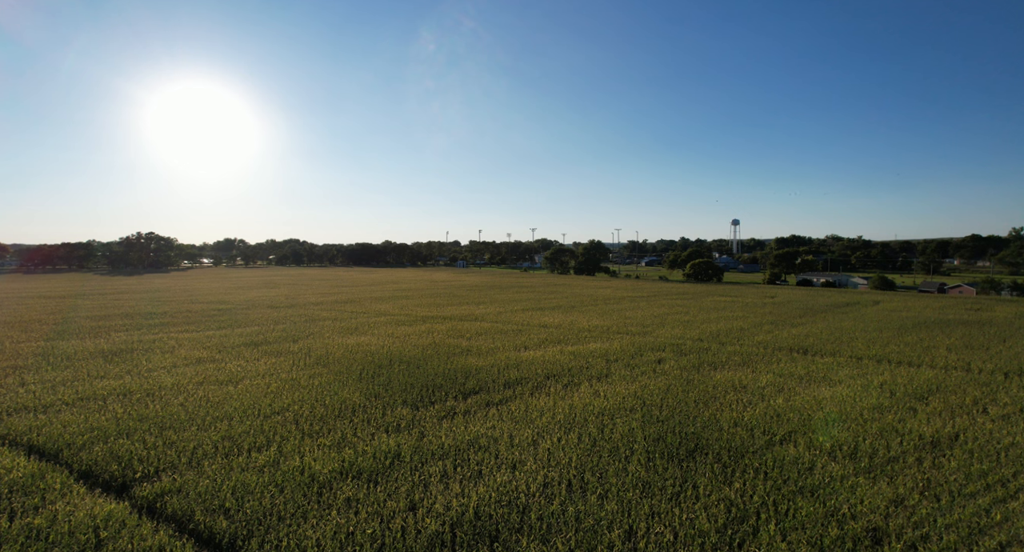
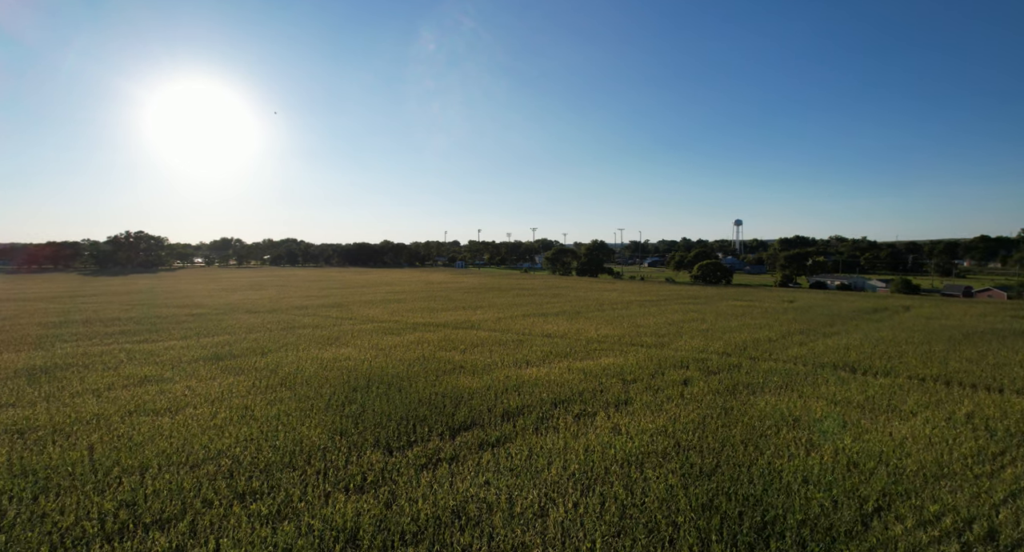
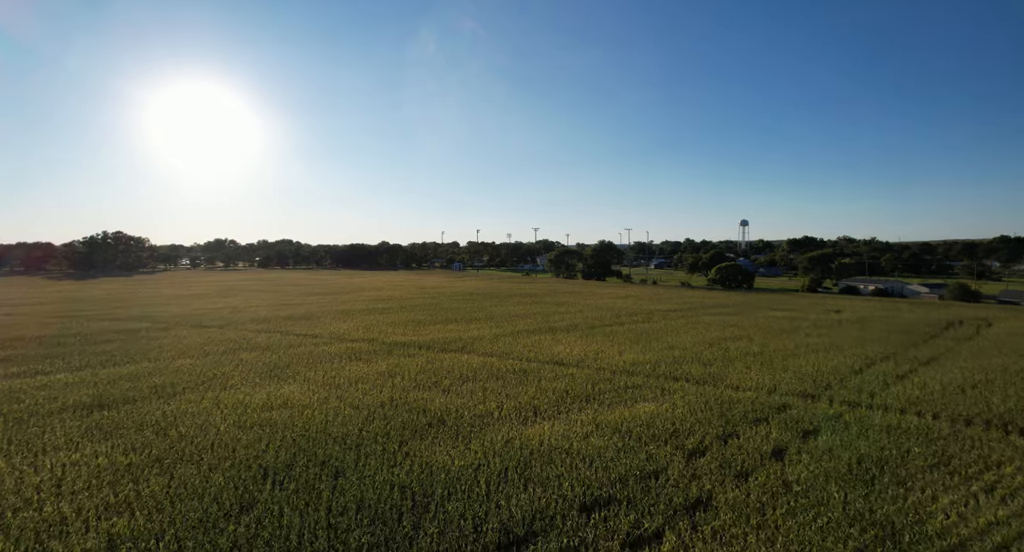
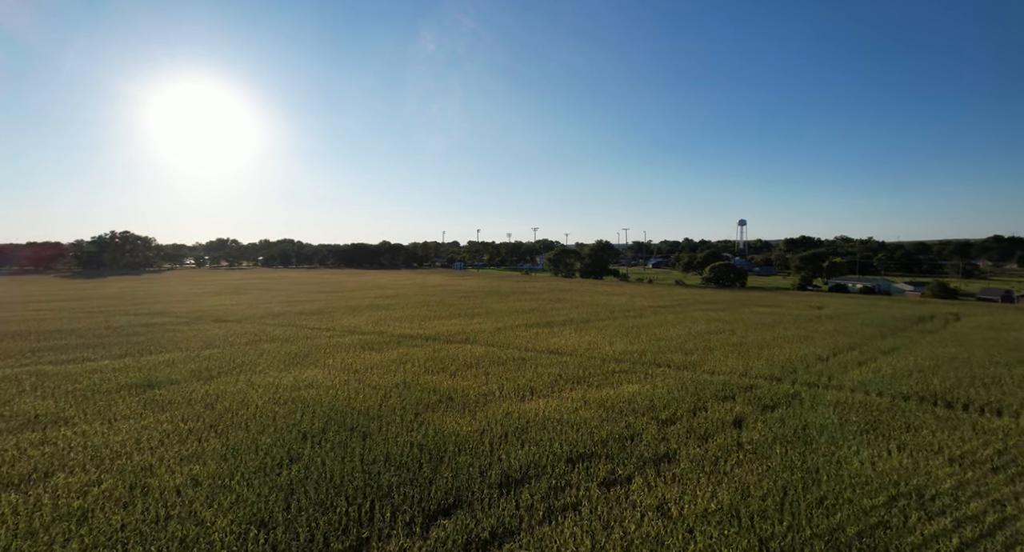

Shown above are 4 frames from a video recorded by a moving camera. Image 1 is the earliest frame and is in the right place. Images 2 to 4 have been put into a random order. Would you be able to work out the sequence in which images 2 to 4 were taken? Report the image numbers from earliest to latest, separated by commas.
2, 4, 3
